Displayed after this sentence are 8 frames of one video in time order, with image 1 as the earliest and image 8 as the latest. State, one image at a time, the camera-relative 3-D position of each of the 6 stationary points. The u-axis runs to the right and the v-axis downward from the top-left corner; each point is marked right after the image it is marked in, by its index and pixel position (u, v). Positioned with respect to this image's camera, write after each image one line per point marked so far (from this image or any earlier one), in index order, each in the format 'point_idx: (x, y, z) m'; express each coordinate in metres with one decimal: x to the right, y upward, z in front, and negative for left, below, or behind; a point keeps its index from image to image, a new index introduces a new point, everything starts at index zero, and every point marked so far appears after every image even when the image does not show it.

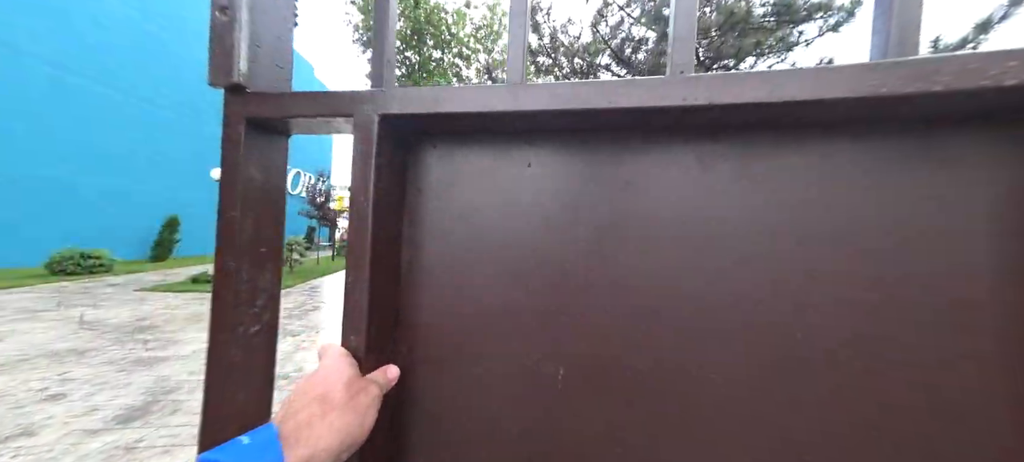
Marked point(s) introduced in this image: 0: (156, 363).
0: (-3.5, -1.3, +3.1) m
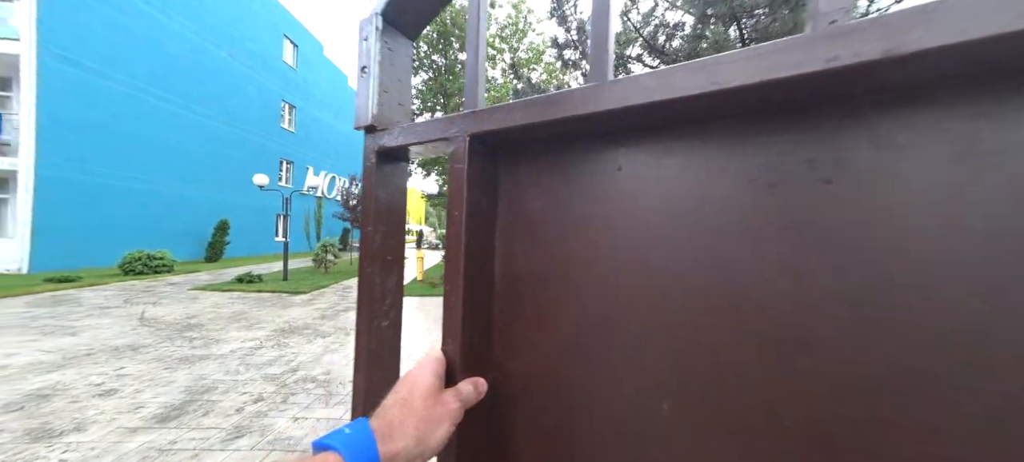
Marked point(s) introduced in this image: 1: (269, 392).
0: (-3.3, -1.4, +3.2) m
1: (-2.1, -1.4, +2.7) m
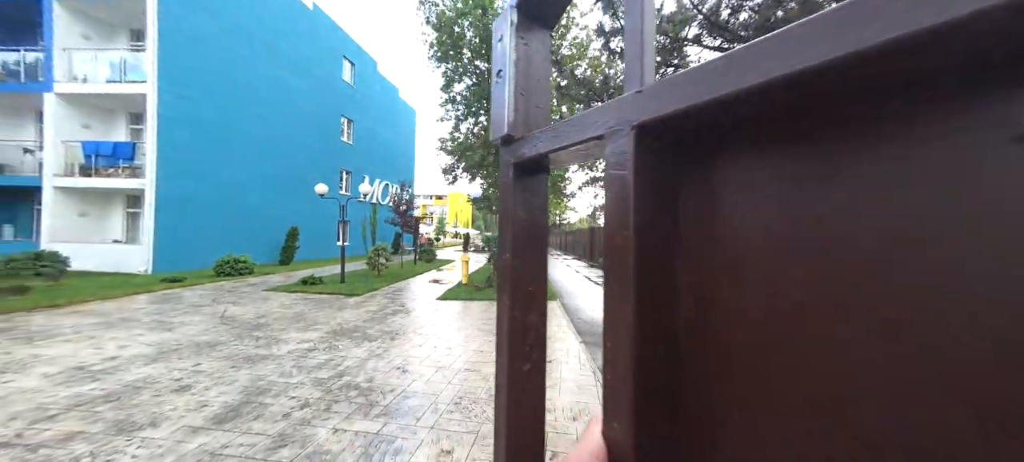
0: (-2.8, -1.5, +3.4) m
1: (-1.7, -1.5, +2.7) m
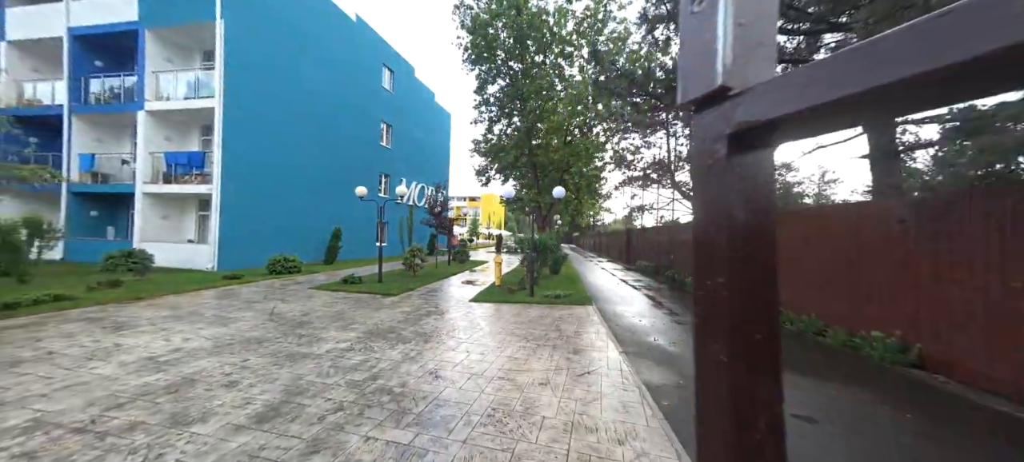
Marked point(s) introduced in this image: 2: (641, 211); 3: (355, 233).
0: (-2.4, -1.5, +3.5) m
1: (-1.4, -1.5, +2.7) m
2: (+7.6, +1.2, +18.5) m
3: (-8.4, -0.1, +16.3) m
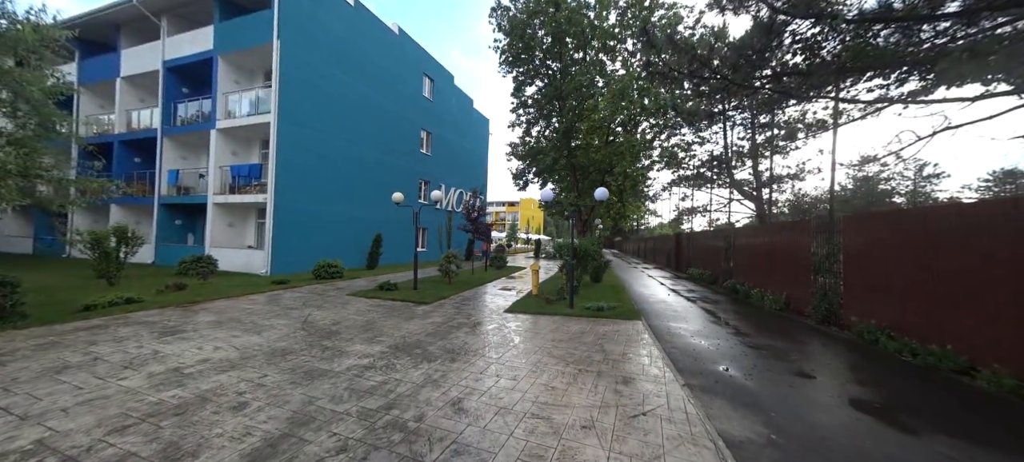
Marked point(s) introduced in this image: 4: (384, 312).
0: (-2.0, -1.6, +3.3) m
1: (-1.2, -1.5, +2.3) m
2: (+9.7, +1.0, +16.9) m
3: (-6.4, -0.4, +16.7) m
4: (-2.7, -1.8, +6.7) m
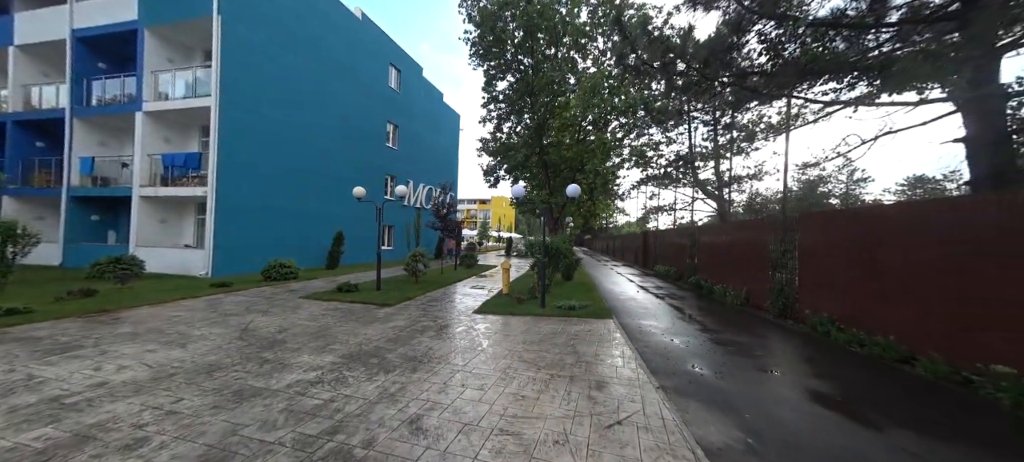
0: (-2.4, -1.5, +2.8) m
1: (-1.4, -1.5, +1.9) m
2: (+8.1, +1.1, +17.4) m
3: (-7.9, -0.3, +15.7) m
4: (-3.4, -1.7, +6.2) m
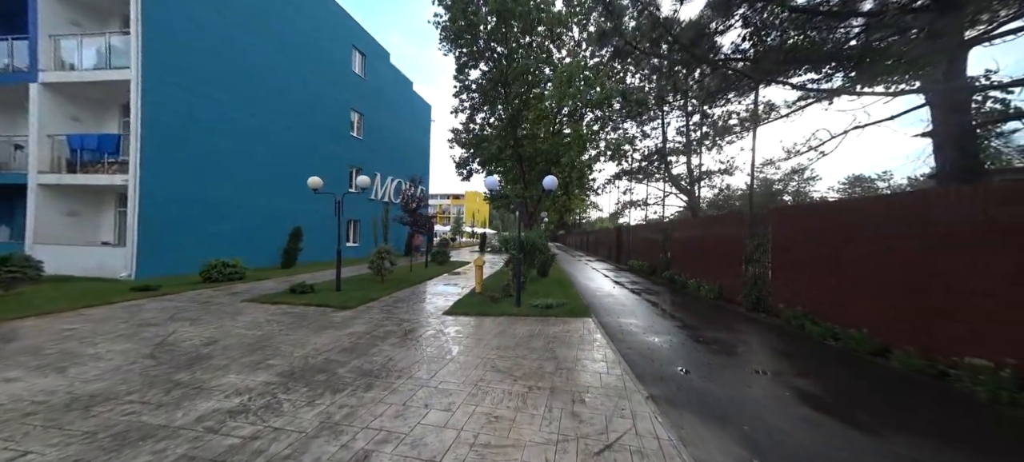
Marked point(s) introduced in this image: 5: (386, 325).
0: (-2.6, -1.5, +2.1) m
1: (-1.5, -1.5, +1.3) m
2: (+6.7, +1.4, +17.5) m
3: (-9.1, -0.1, +14.5) m
4: (-3.8, -1.6, +5.4) m
5: (-2.3, -1.7, +5.5) m
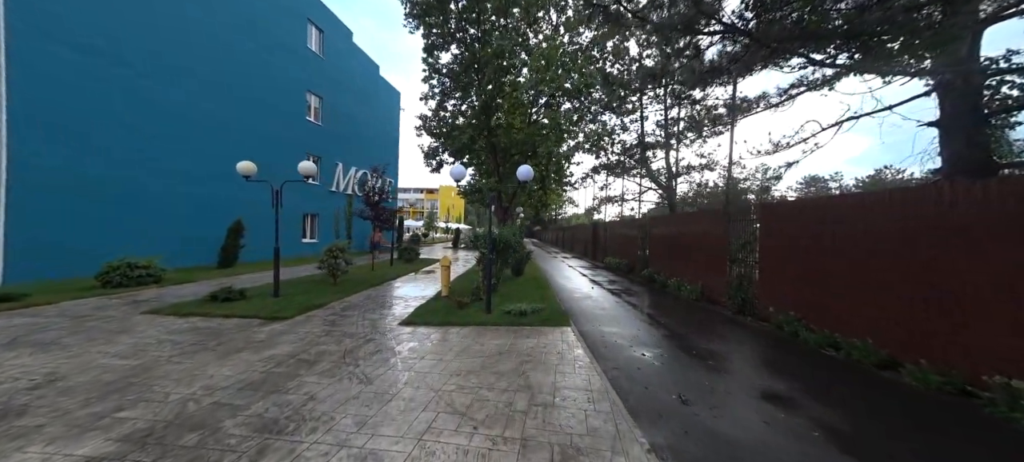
0: (-2.8, -1.4, +1.0) m
1: (-1.7, -1.5, +0.3) m
2: (+5.3, +1.6, +17.1) m
3: (-10.3, +0.2, +12.9) m
4: (-4.3, -1.5, +4.2) m
5: (-2.8, -1.6, +4.5) m
